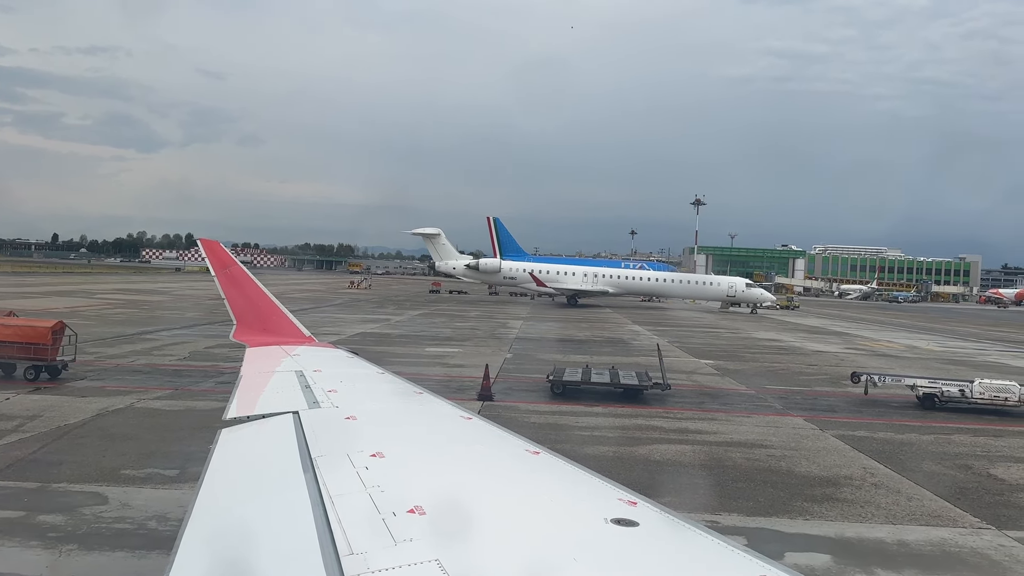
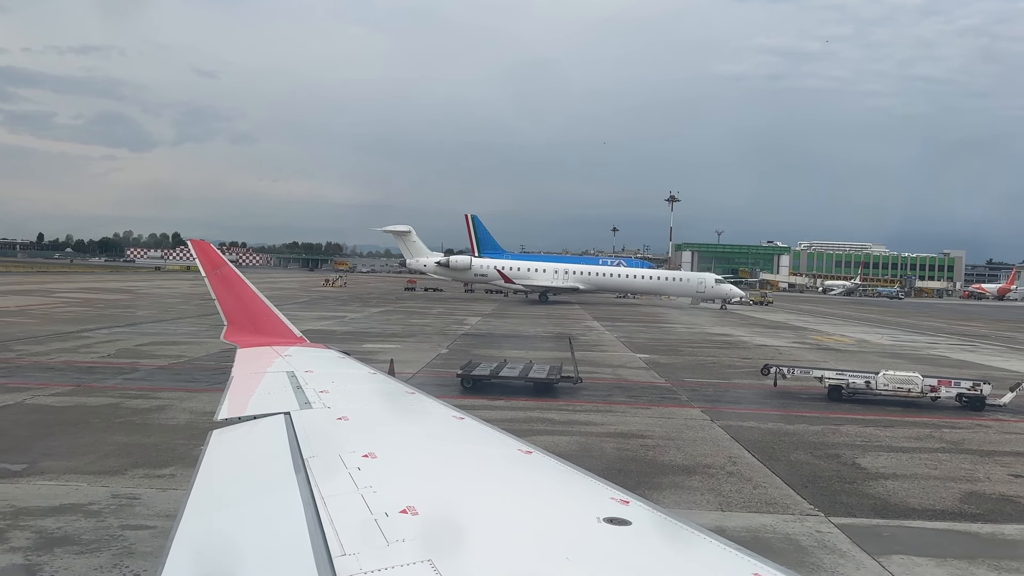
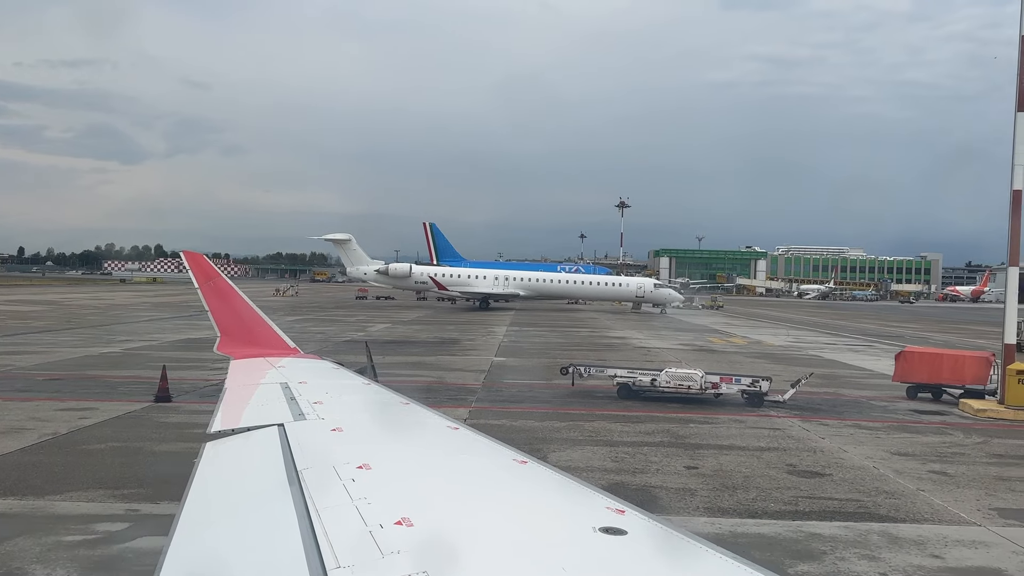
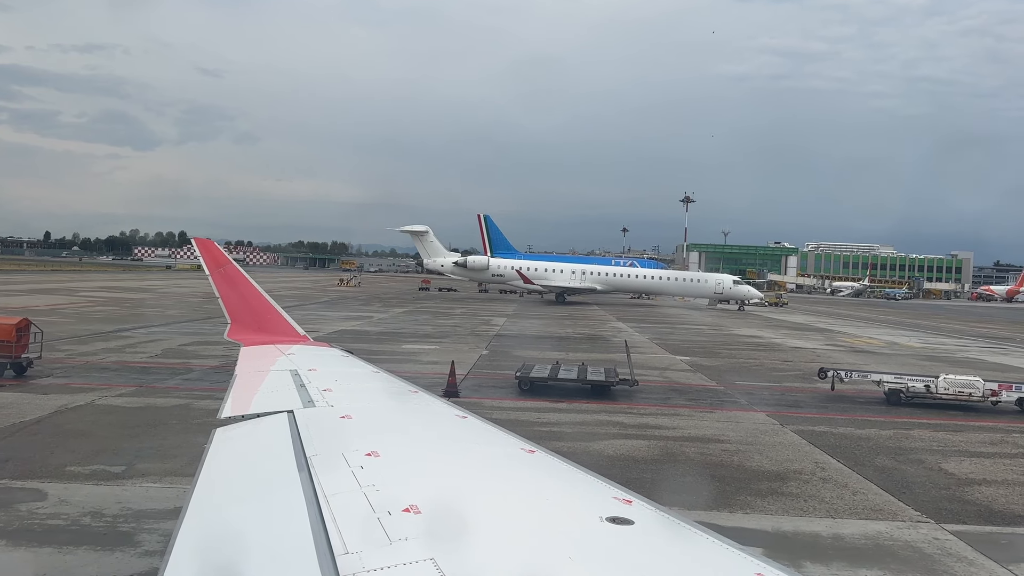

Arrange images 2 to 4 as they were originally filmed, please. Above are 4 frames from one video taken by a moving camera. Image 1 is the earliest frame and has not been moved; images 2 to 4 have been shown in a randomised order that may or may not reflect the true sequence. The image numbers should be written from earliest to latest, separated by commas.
4, 2, 3
